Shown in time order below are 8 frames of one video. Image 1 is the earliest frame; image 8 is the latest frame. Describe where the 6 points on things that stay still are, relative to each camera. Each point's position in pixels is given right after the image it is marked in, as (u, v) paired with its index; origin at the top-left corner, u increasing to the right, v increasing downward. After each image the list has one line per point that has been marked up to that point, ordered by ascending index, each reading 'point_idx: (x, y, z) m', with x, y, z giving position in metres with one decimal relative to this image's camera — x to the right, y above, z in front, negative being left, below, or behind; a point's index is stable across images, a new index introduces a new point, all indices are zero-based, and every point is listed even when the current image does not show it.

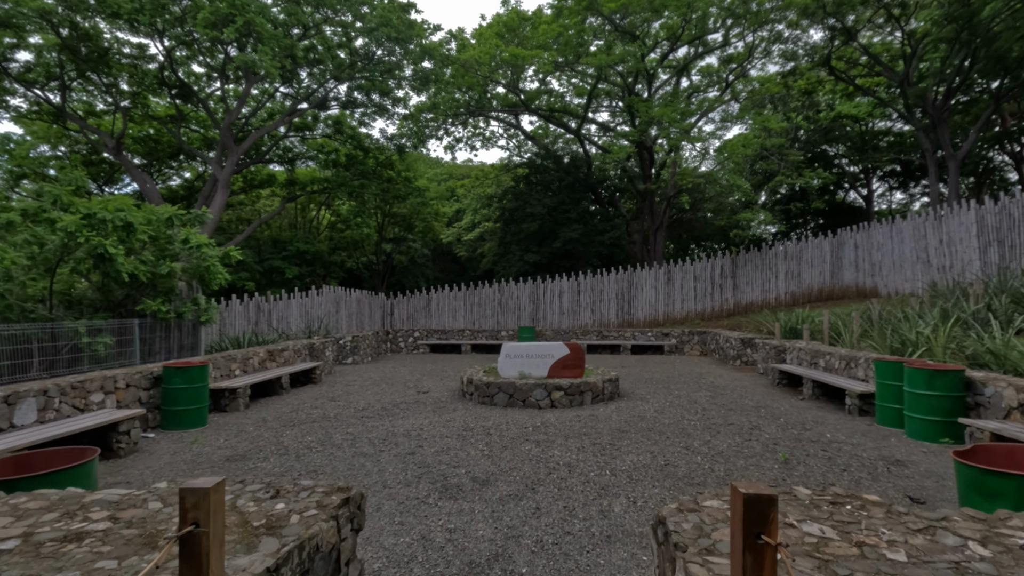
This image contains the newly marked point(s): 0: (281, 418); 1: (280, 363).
0: (-2.5, -1.4, +5.9) m
1: (-3.5, -1.1, +8.0) m
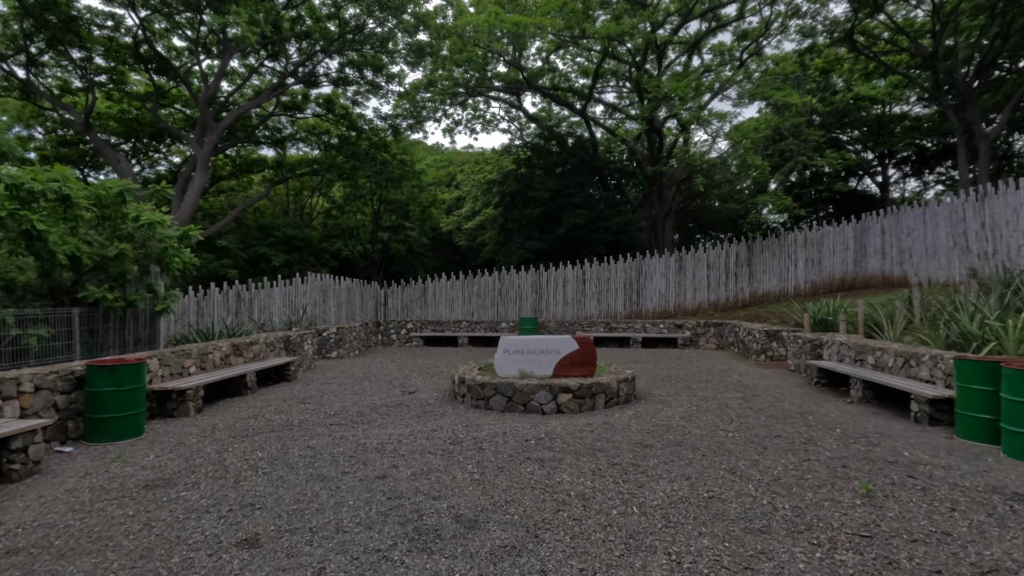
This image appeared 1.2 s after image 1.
0: (-2.5, -1.3, +4.9) m
1: (-3.5, -0.9, +7.0) m
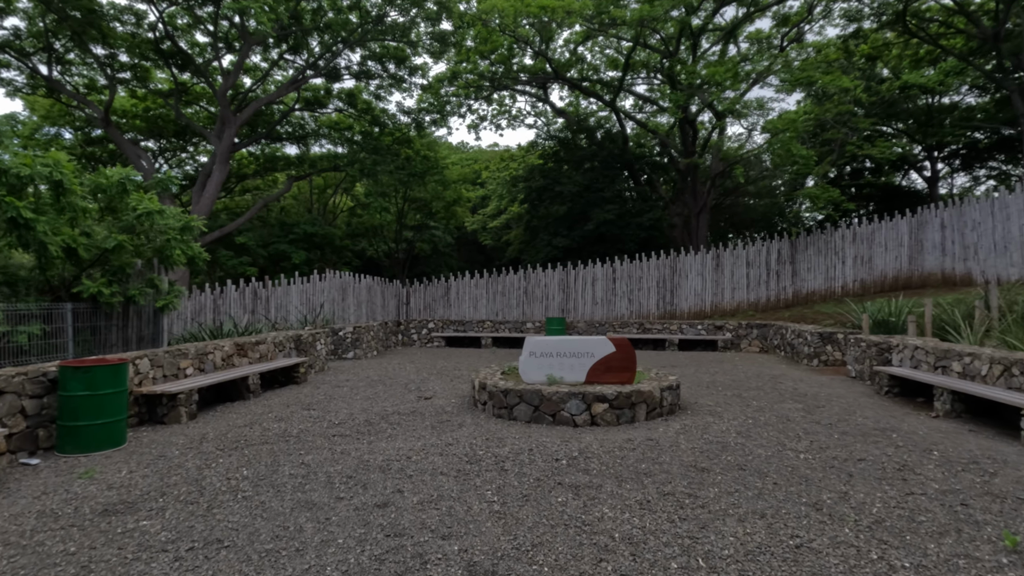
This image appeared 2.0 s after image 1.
0: (-2.3, -1.2, +4.4) m
1: (-3.2, -0.9, +6.5) m
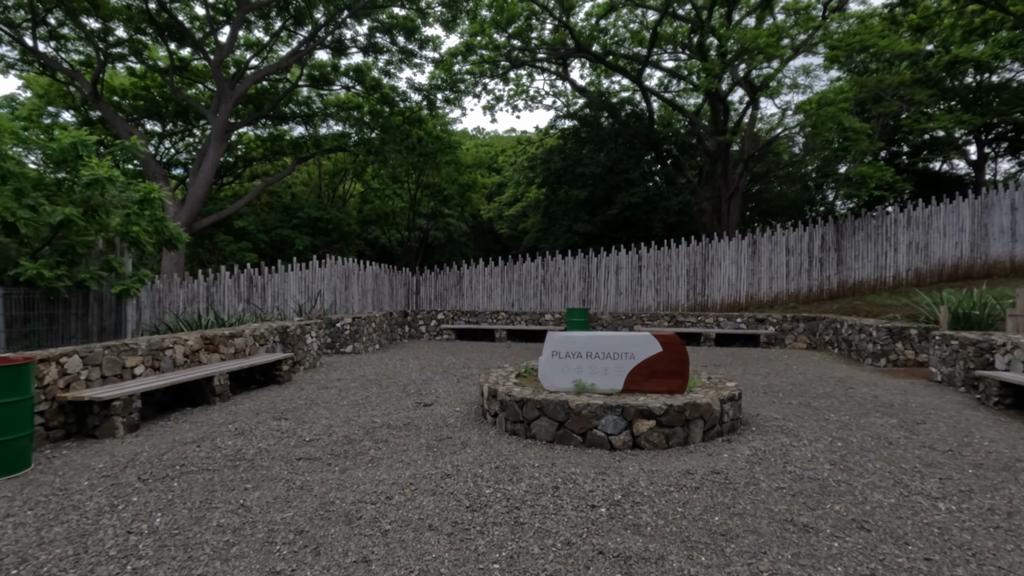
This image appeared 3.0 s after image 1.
0: (-2.2, -1.1, +3.4) m
1: (-3.0, -0.7, +5.6) m
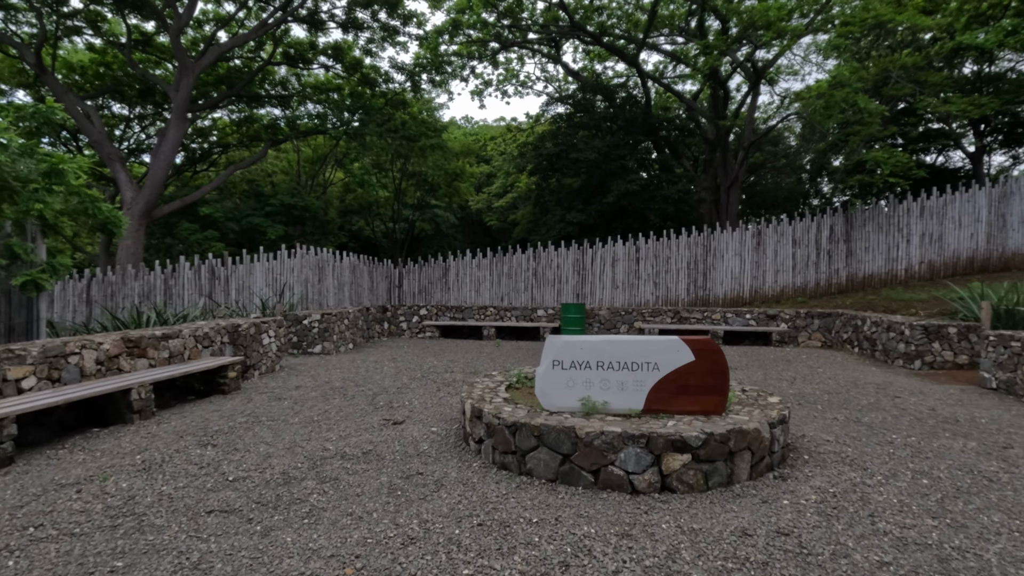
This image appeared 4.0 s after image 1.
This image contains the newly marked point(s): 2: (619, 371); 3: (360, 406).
0: (-2.3, -1.0, +2.5) m
1: (-3.1, -0.6, +4.6) m
2: (+0.6, -0.5, +3.1) m
3: (-1.3, -1.0, +4.6) m
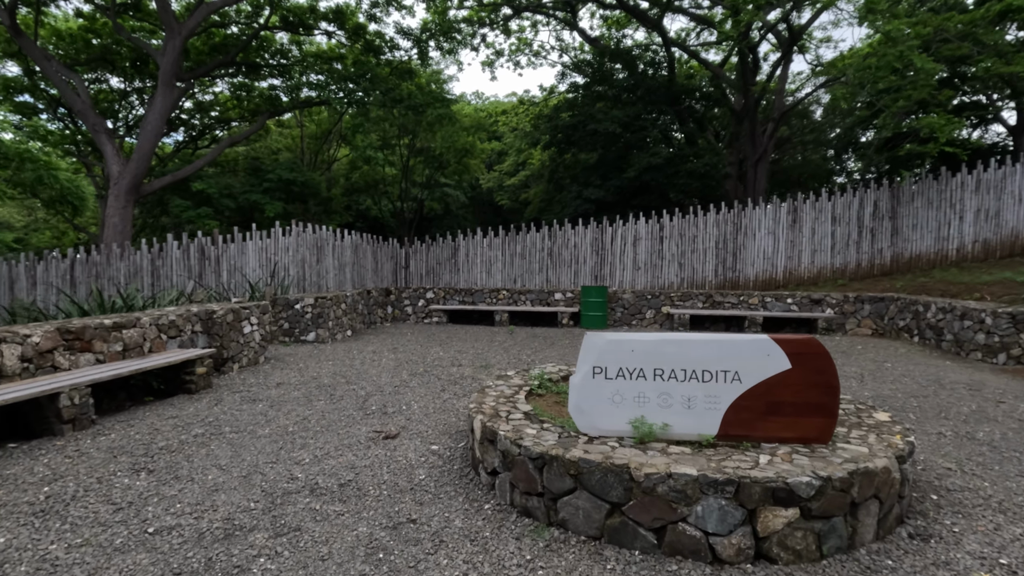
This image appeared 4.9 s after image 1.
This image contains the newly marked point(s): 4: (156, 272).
0: (-2.2, -1.0, +1.7) m
1: (-2.9, -0.5, +3.9) m
2: (+0.7, -0.4, +2.3) m
3: (-1.1, -0.9, +3.8) m
4: (-5.7, +0.3, +8.6) m
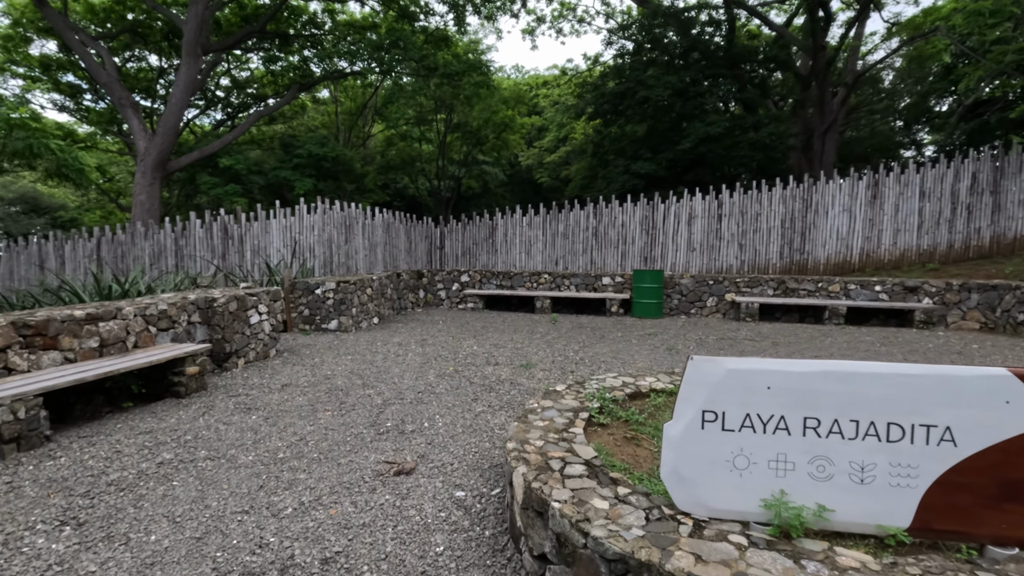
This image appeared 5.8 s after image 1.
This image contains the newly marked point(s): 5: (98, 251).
0: (-2.0, -1.0, +1.1) m
1: (-2.7, -0.4, +3.3) m
2: (+0.9, -0.4, +1.4) m
3: (-0.9, -0.8, +3.0) m
4: (-5.0, +0.5, +8.1) m
5: (-6.5, +0.6, +8.5) m
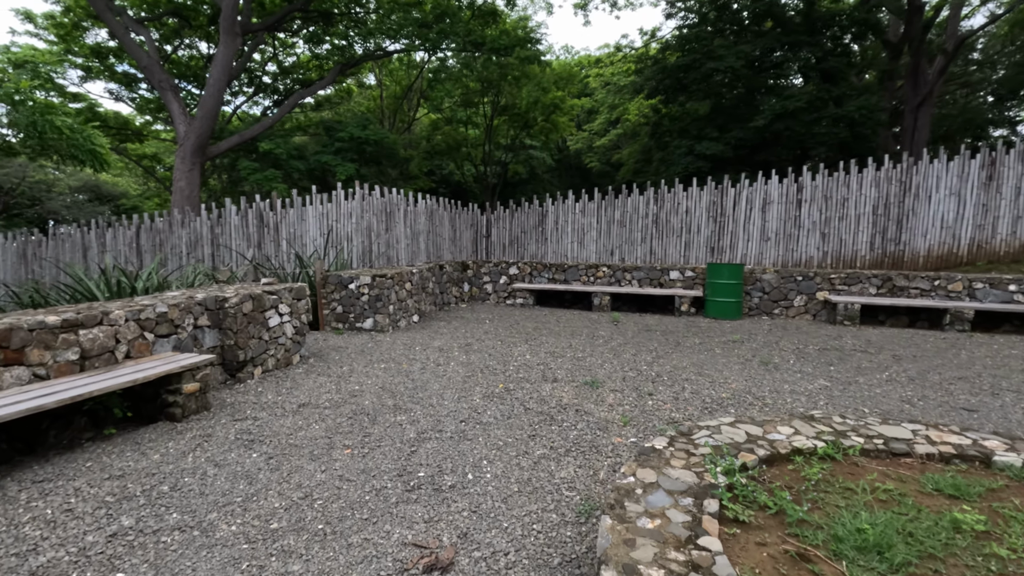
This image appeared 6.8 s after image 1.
0: (-1.9, -1.0, +0.4) m
1: (-2.3, -0.4, +2.7) m
2: (+1.1, -0.5, +0.5) m
3: (-0.6, -0.8, +2.3) m
4: (-4.3, +0.7, +7.7) m
5: (-5.8, +0.7, +8.2) m
